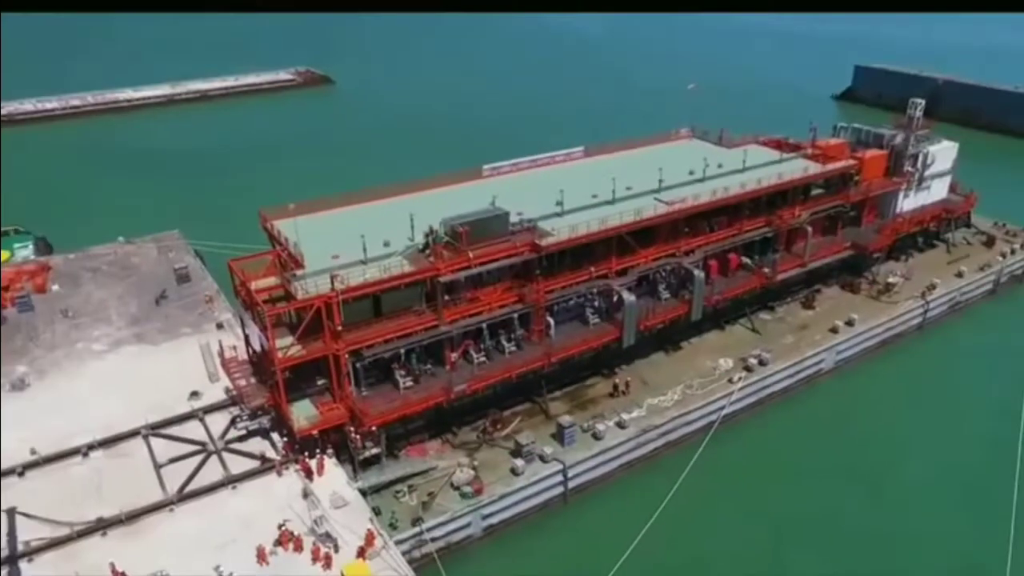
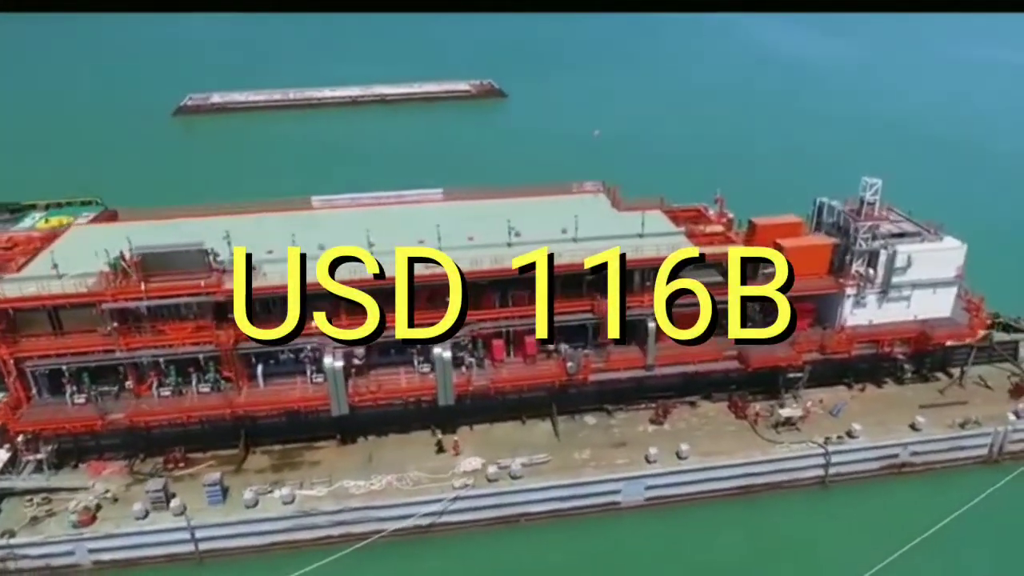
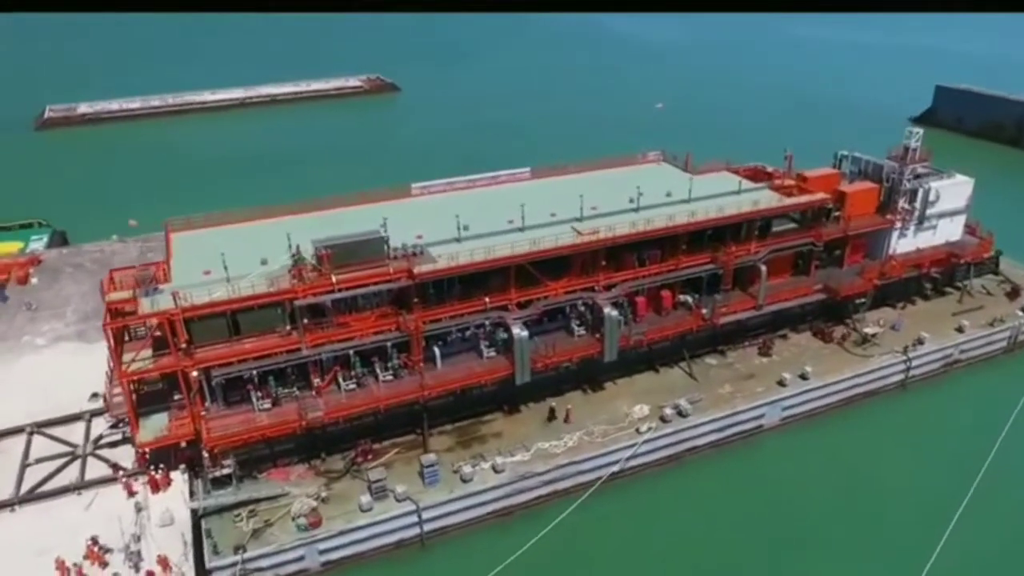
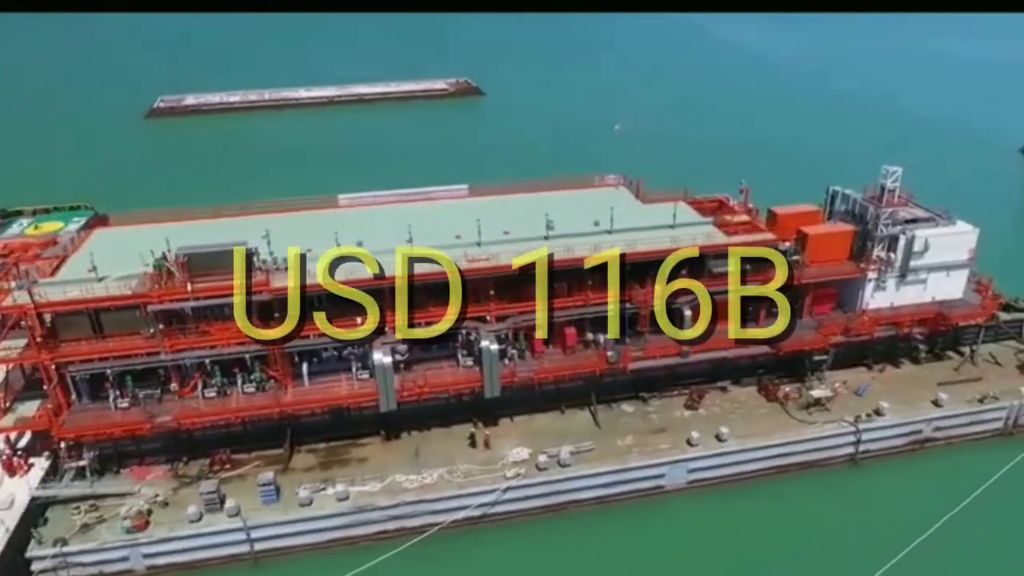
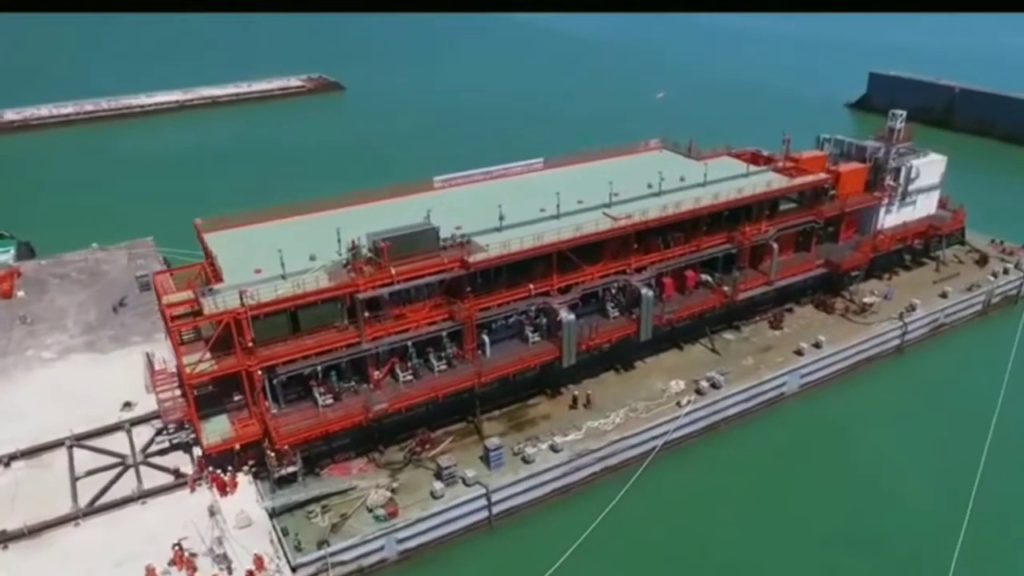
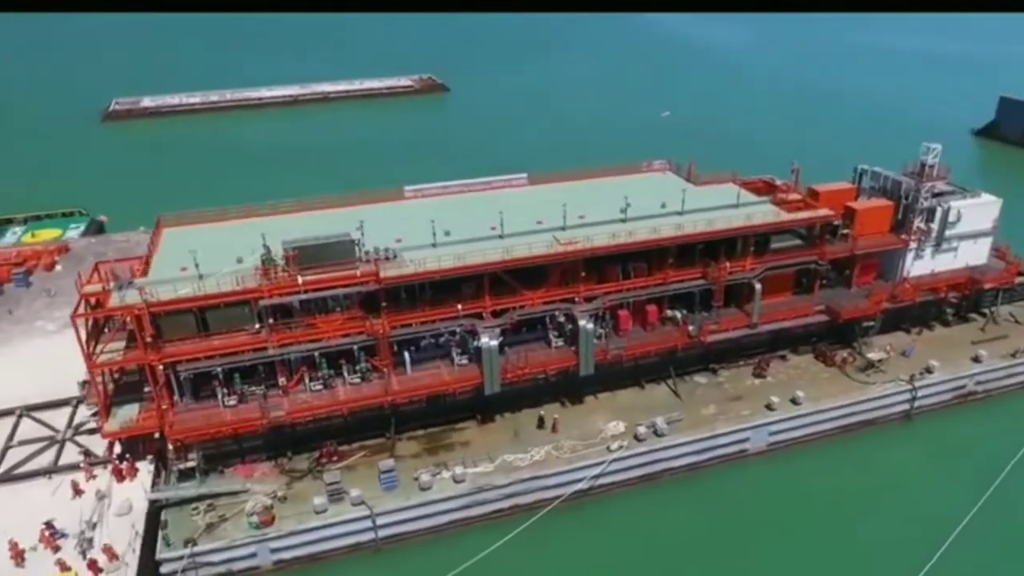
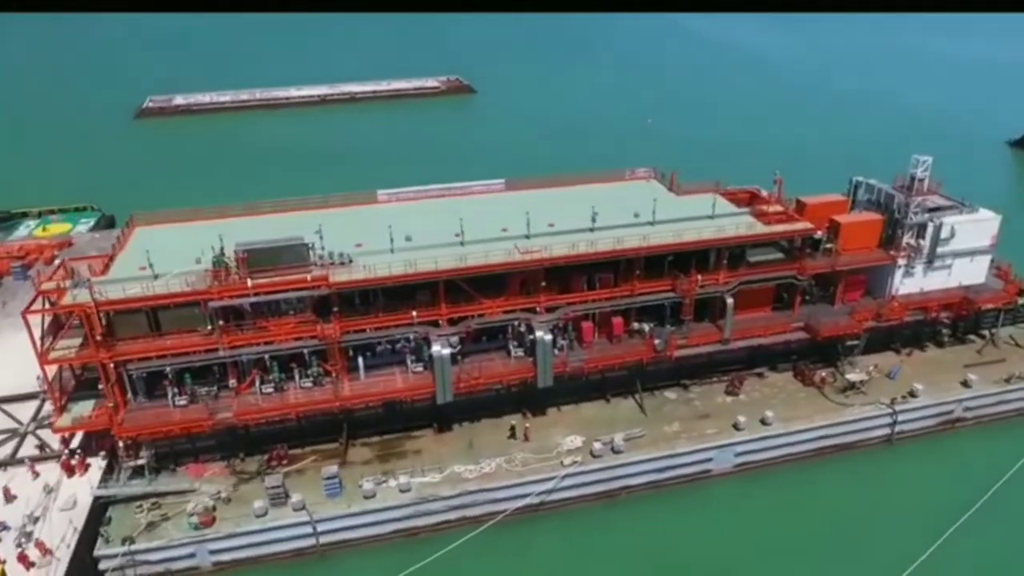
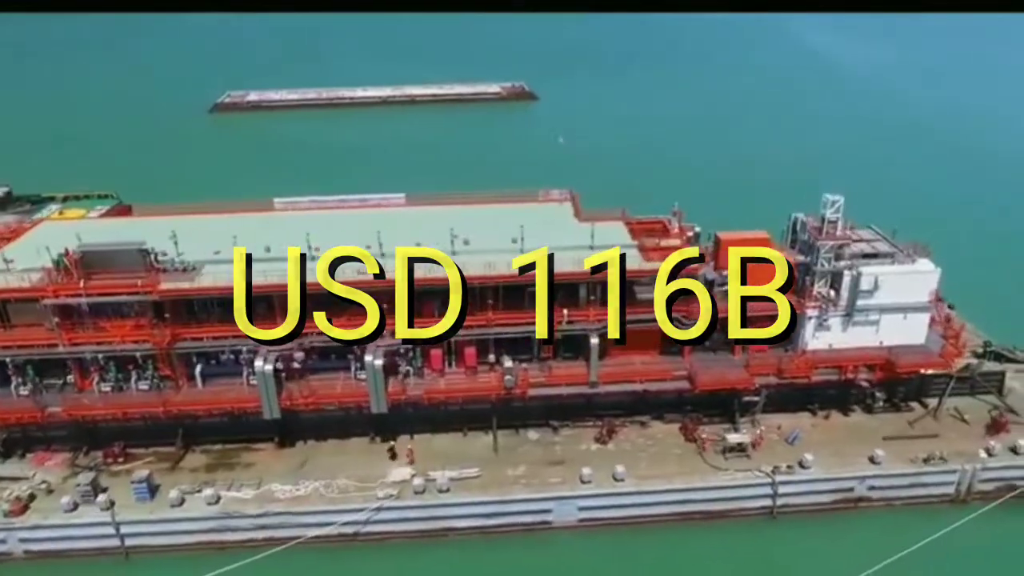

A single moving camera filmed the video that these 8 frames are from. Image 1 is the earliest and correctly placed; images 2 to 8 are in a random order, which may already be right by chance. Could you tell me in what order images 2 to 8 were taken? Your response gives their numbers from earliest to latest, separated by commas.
5, 3, 6, 7, 4, 2, 8
